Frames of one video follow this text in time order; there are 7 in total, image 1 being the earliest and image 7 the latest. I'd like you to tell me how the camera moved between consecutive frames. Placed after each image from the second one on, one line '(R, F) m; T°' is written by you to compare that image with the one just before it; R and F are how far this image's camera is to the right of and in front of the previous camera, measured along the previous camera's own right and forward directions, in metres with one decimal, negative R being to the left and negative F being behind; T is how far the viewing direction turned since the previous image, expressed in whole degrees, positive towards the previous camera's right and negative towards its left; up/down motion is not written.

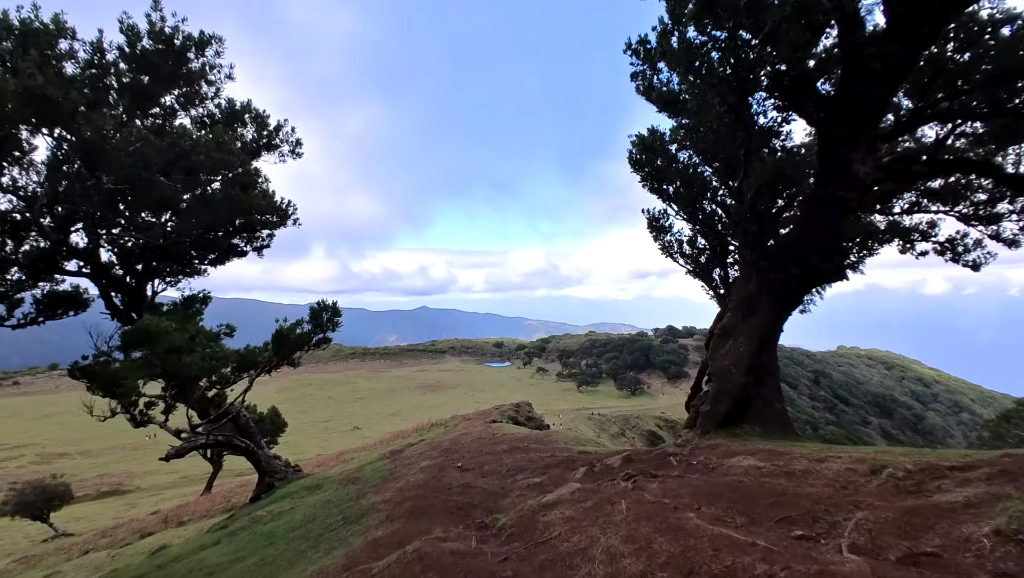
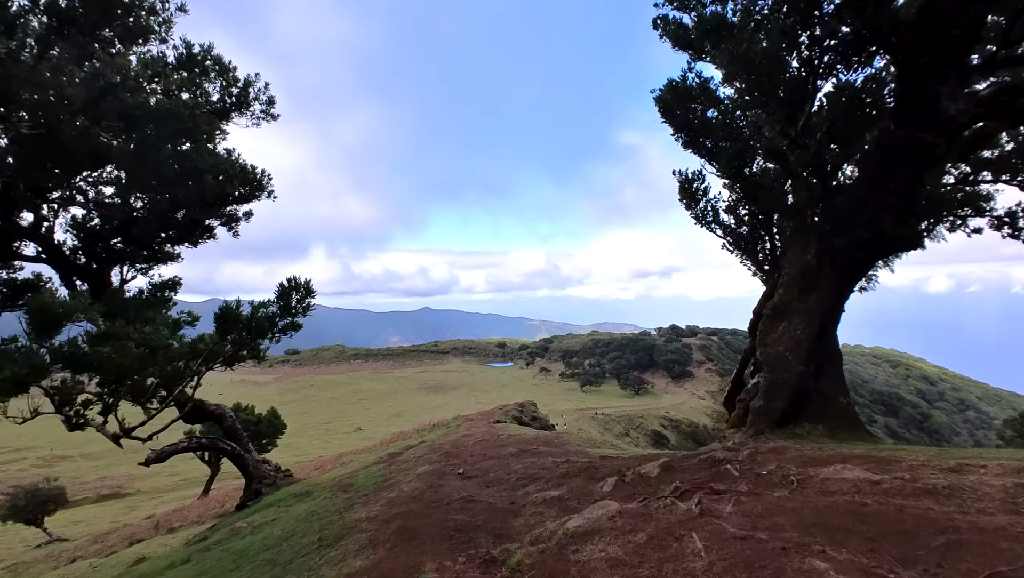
(-0.1, +0.8) m; 0°
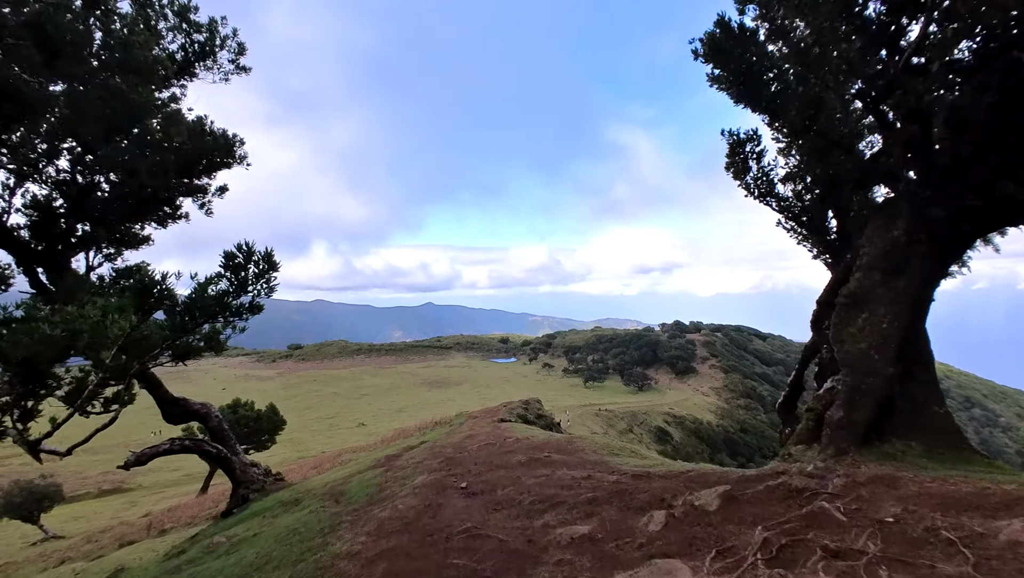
(-0.1, +0.8) m; 0°
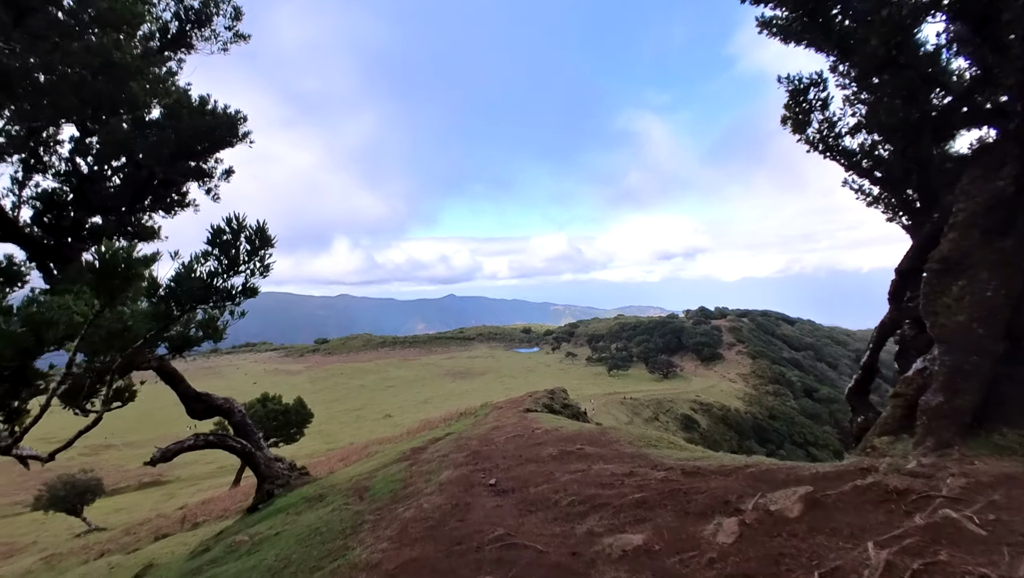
(-0.1, +0.4) m; -2°
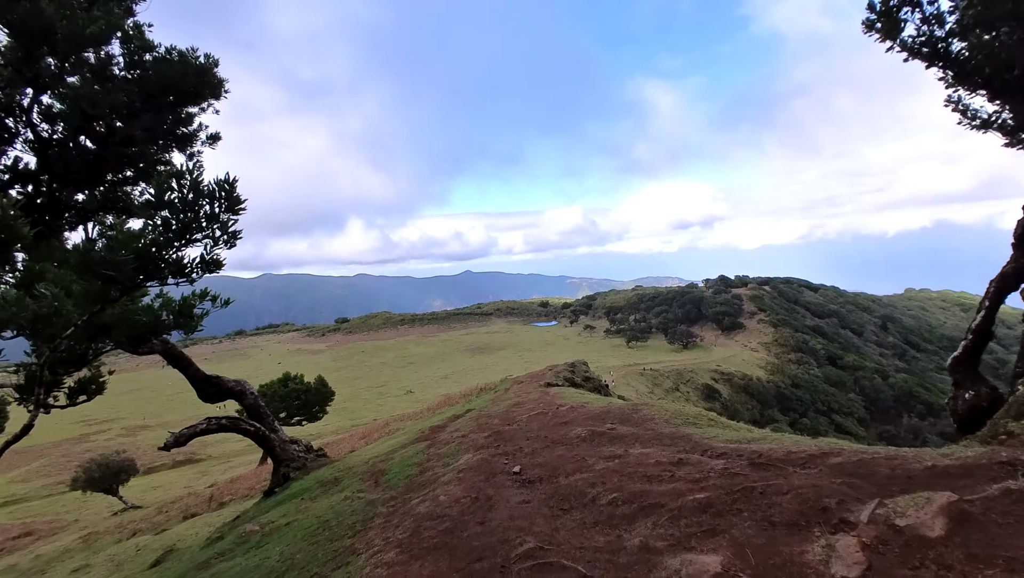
(0.0, +0.6) m; -2°
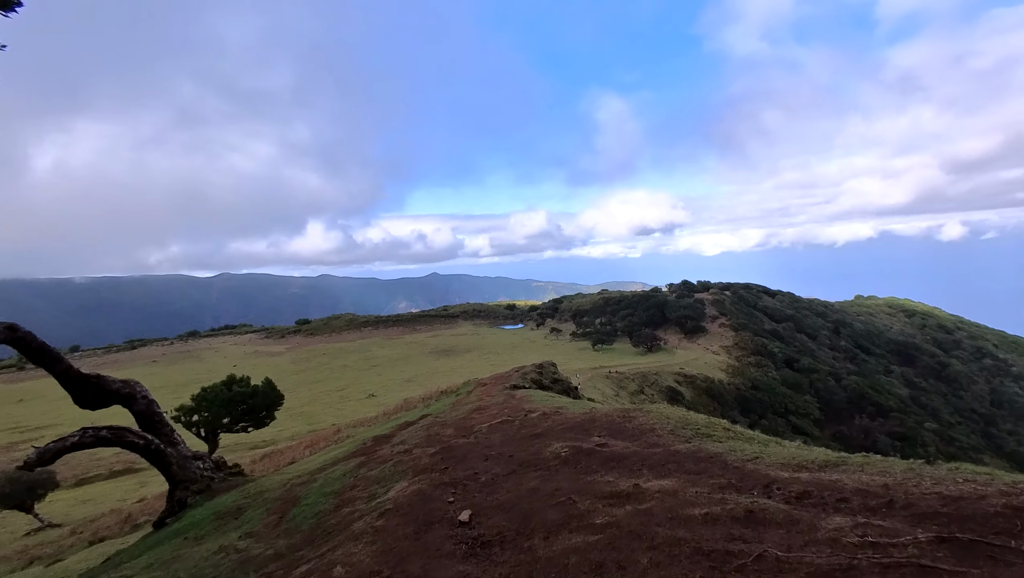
(+0.1, +1.6) m; +4°
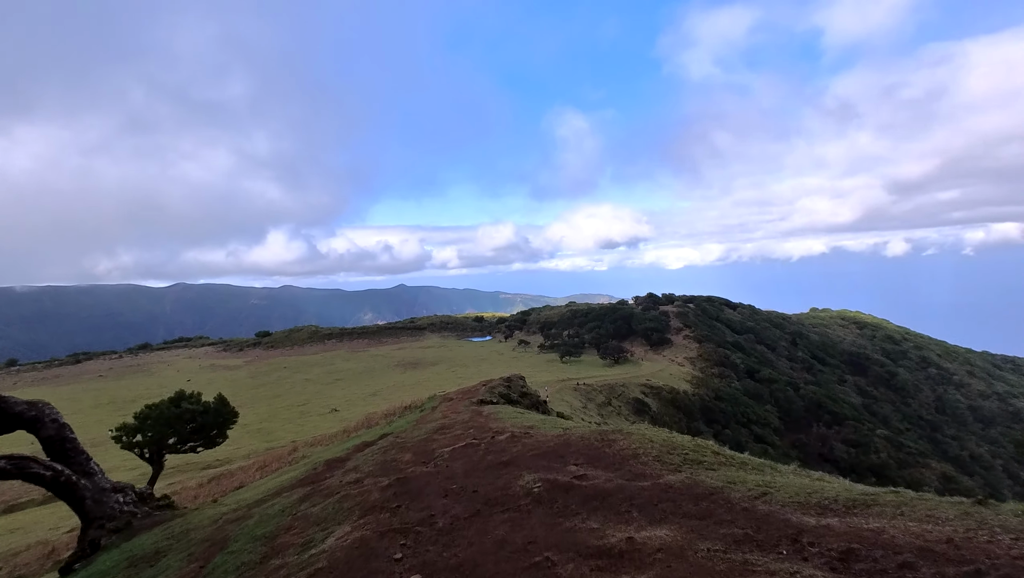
(0.0, +0.6) m; +4°
